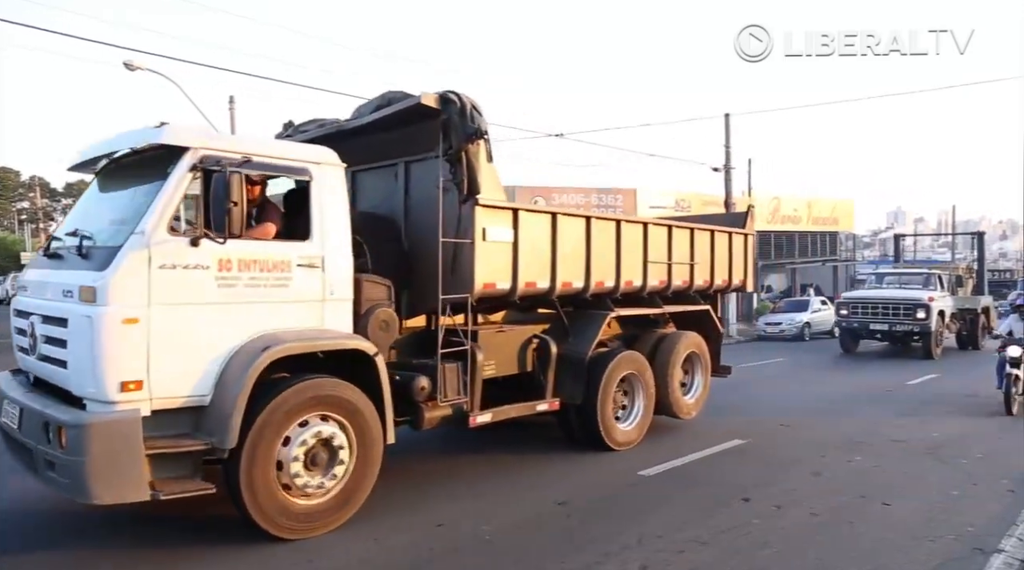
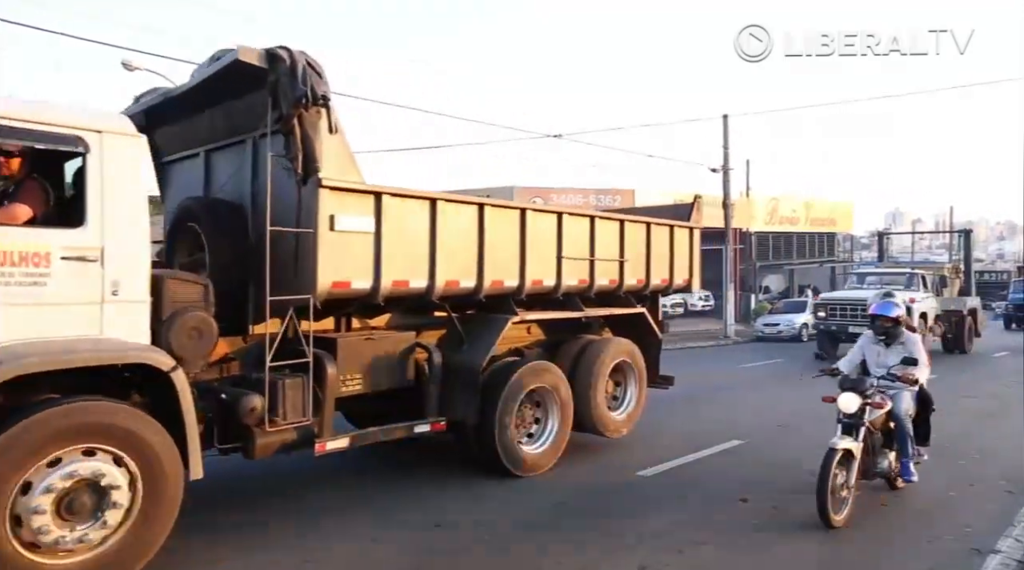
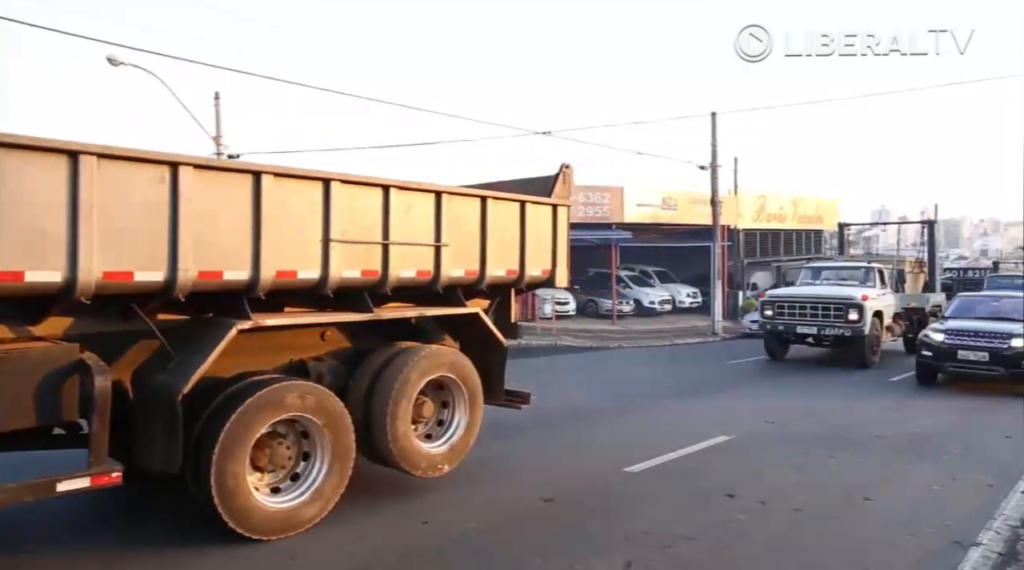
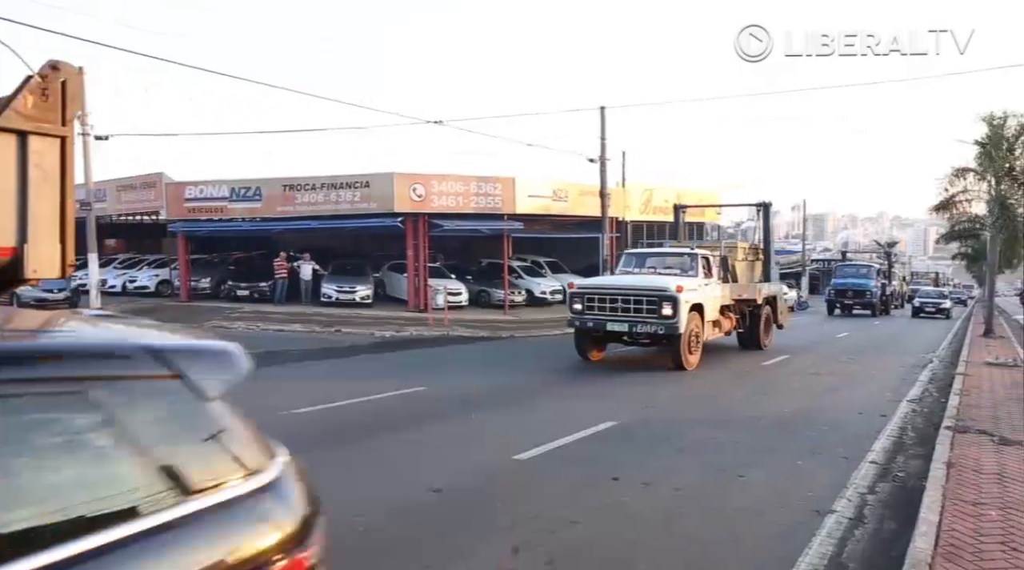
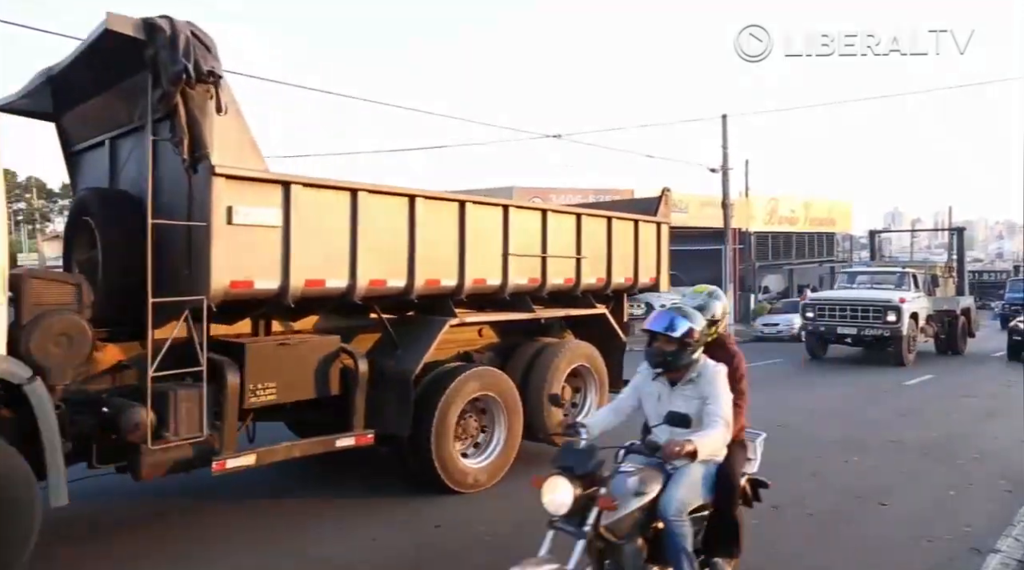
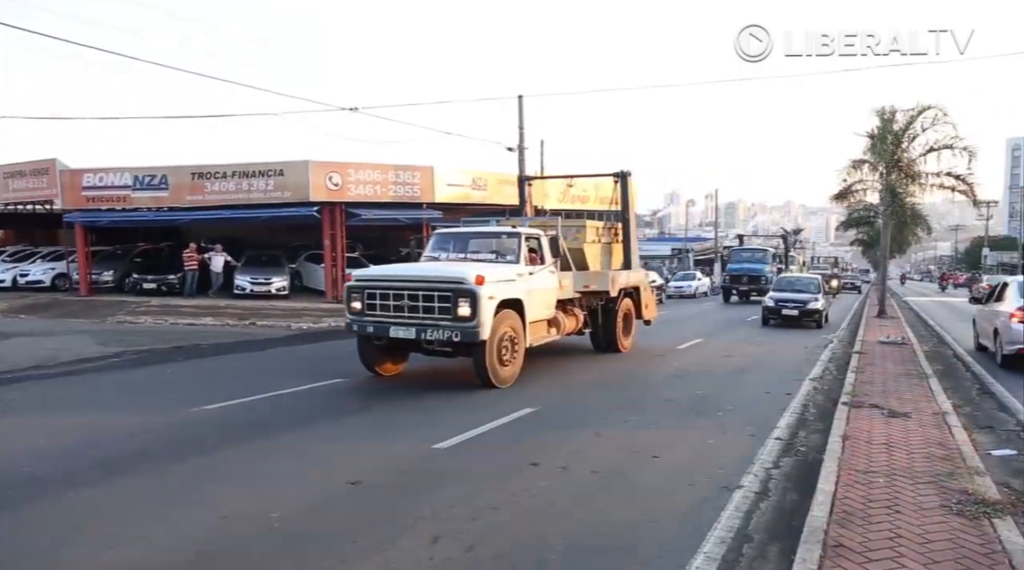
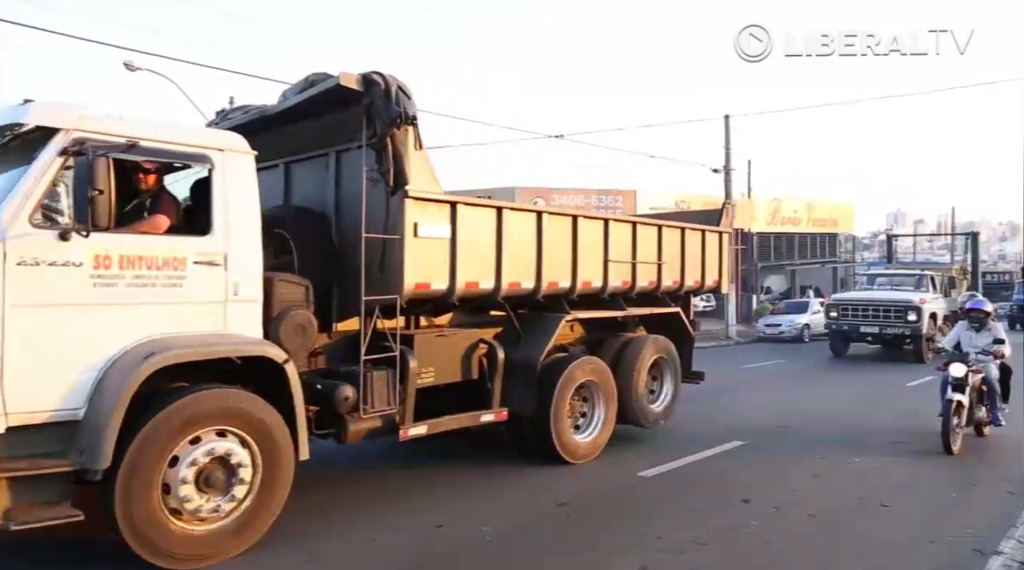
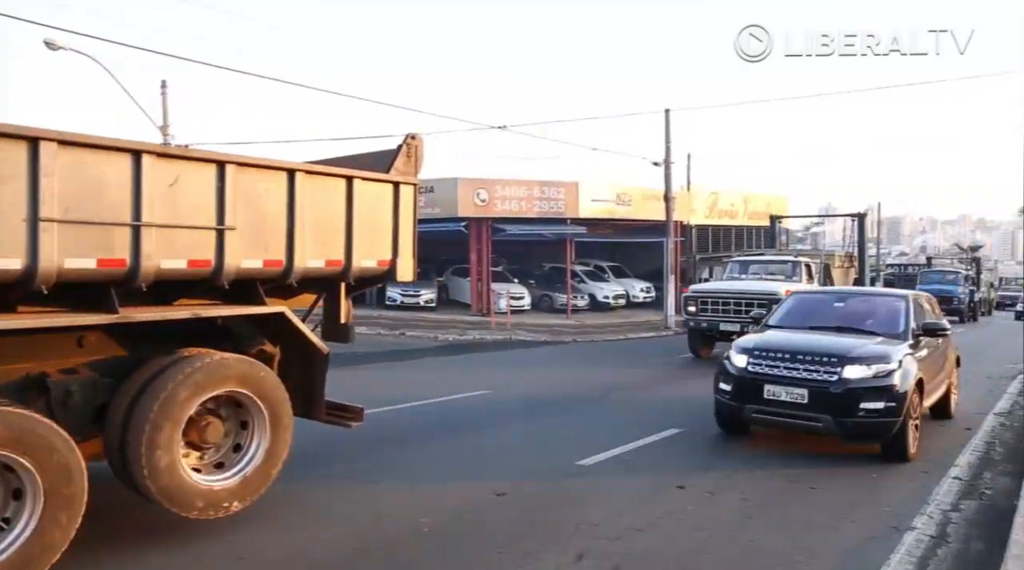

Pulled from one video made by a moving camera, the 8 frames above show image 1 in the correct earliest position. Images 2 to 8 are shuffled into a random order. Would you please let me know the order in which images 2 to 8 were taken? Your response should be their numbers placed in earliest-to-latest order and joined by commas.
7, 2, 5, 3, 8, 4, 6
